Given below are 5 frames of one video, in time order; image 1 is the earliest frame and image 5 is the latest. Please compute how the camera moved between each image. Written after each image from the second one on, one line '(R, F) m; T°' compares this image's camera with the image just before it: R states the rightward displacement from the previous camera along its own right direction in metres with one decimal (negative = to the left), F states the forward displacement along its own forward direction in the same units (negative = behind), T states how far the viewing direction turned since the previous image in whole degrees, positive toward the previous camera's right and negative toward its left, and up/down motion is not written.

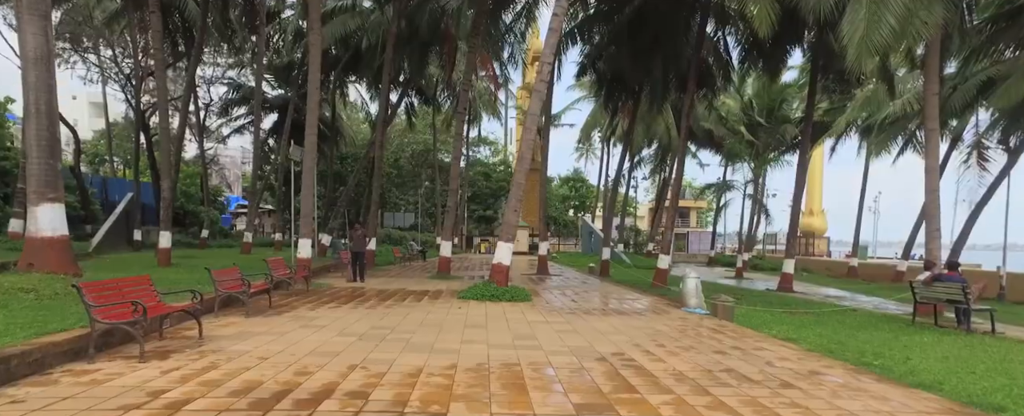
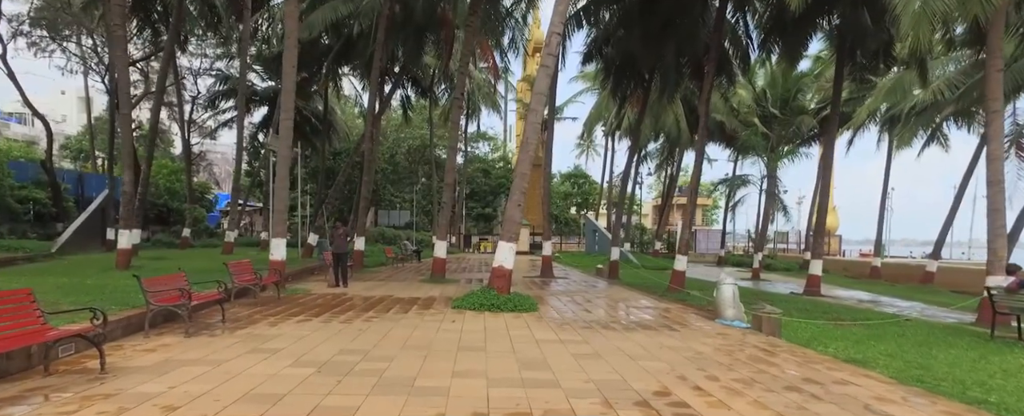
(-0.1, +1.4) m; 0°
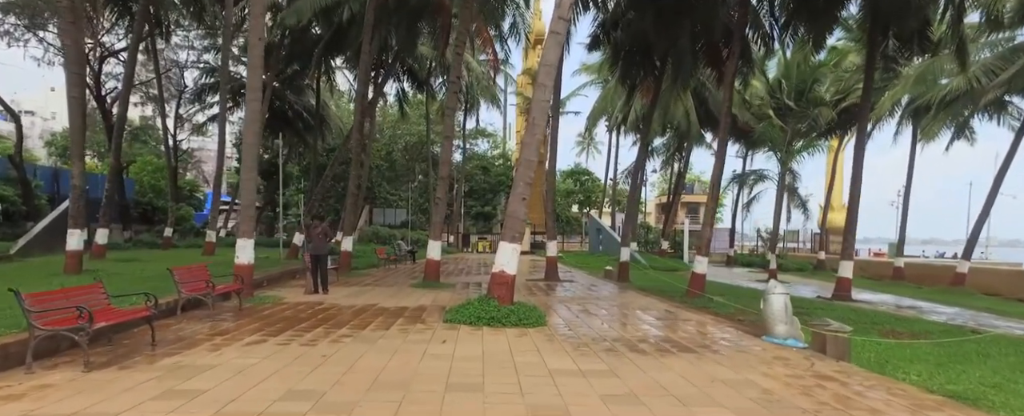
(0.0, +1.4) m; 0°
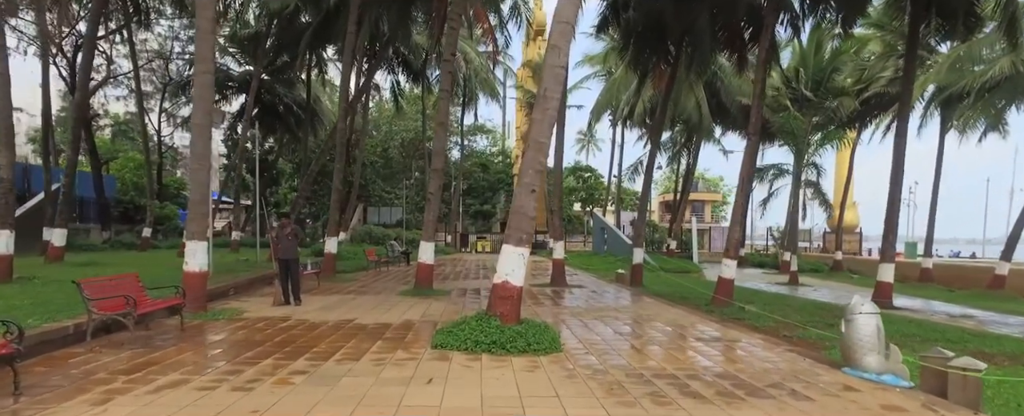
(-0.1, +1.5) m; 0°
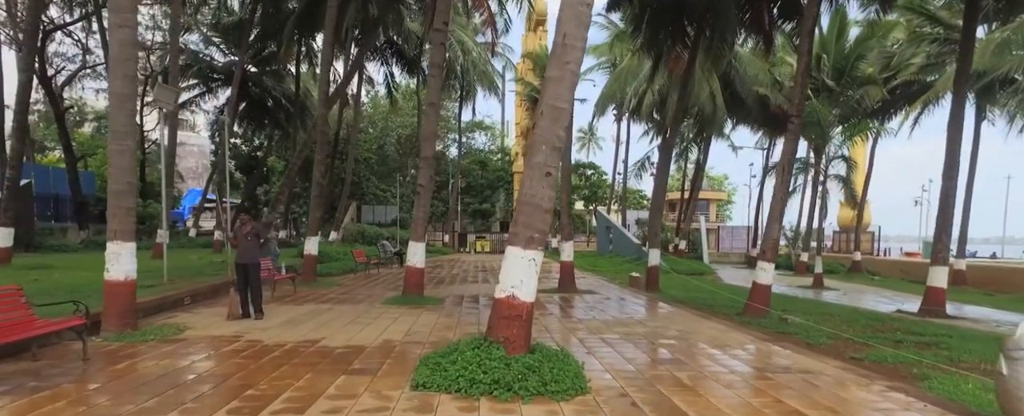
(-0.1, +1.5) m; 0°
